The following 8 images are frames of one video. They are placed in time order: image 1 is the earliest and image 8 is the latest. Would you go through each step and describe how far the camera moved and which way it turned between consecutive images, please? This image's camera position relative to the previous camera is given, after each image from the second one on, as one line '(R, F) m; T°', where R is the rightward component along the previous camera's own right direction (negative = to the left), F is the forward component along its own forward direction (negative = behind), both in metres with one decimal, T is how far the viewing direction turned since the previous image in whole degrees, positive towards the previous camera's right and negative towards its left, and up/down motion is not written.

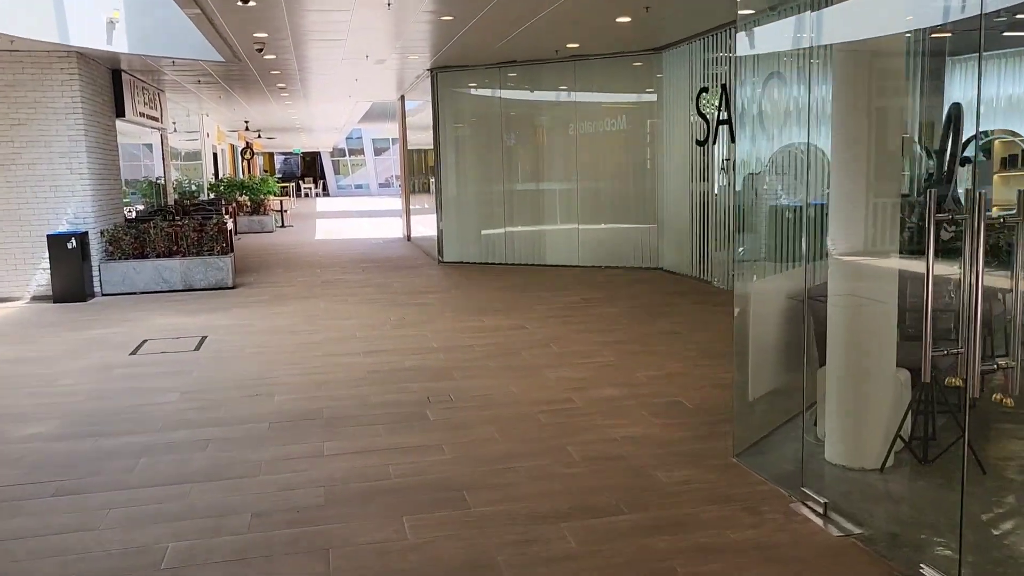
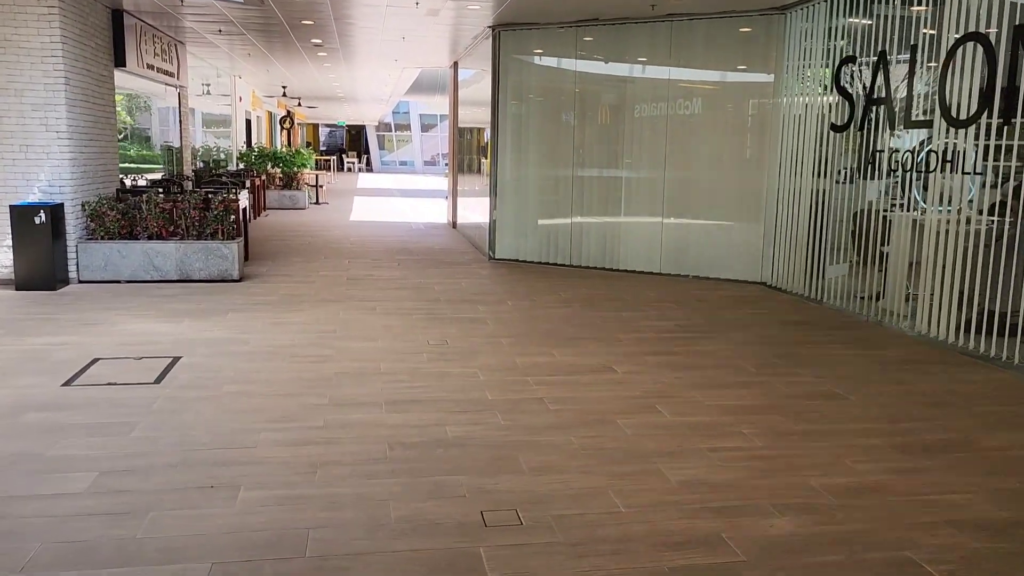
(-0.3, +1.8) m; -3°
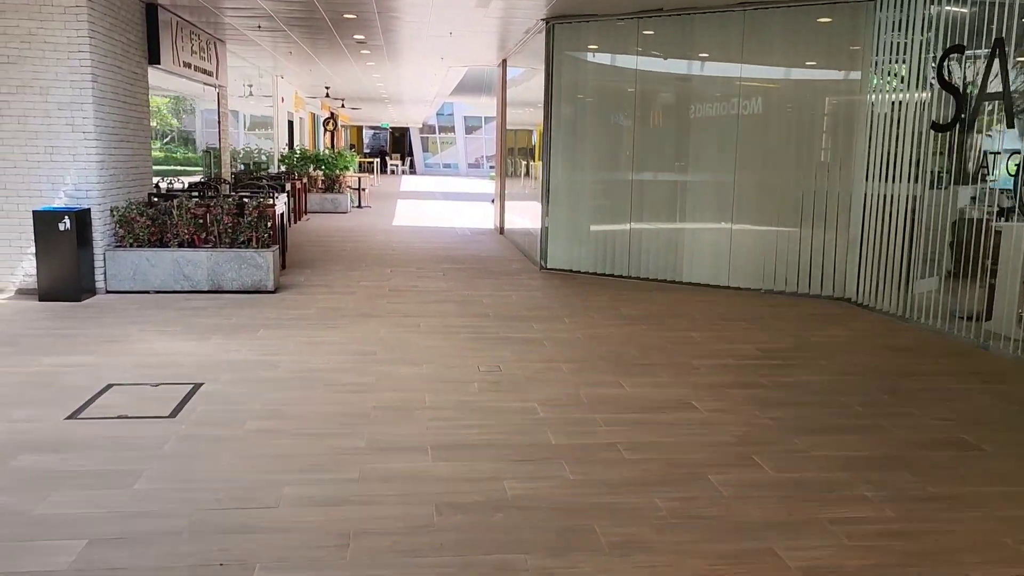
(-0.1, +0.6) m; -3°
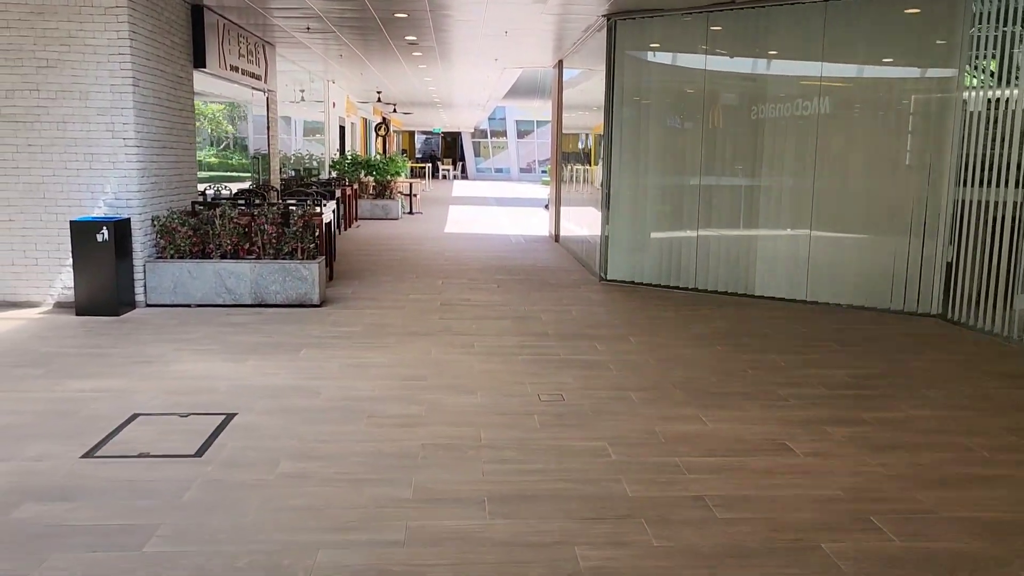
(-0.1, +0.5) m; -4°
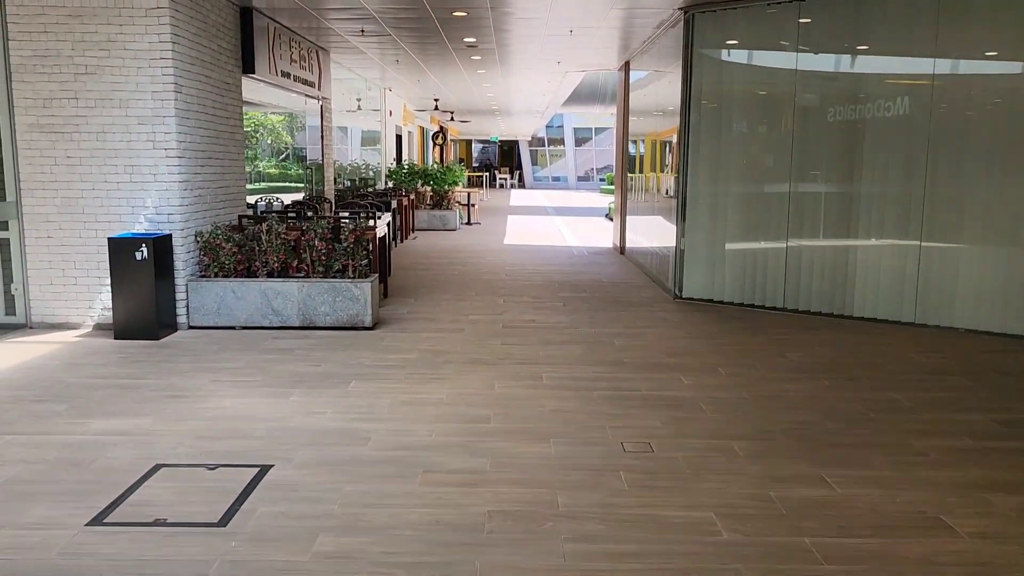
(-0.1, +0.6) m; -4°
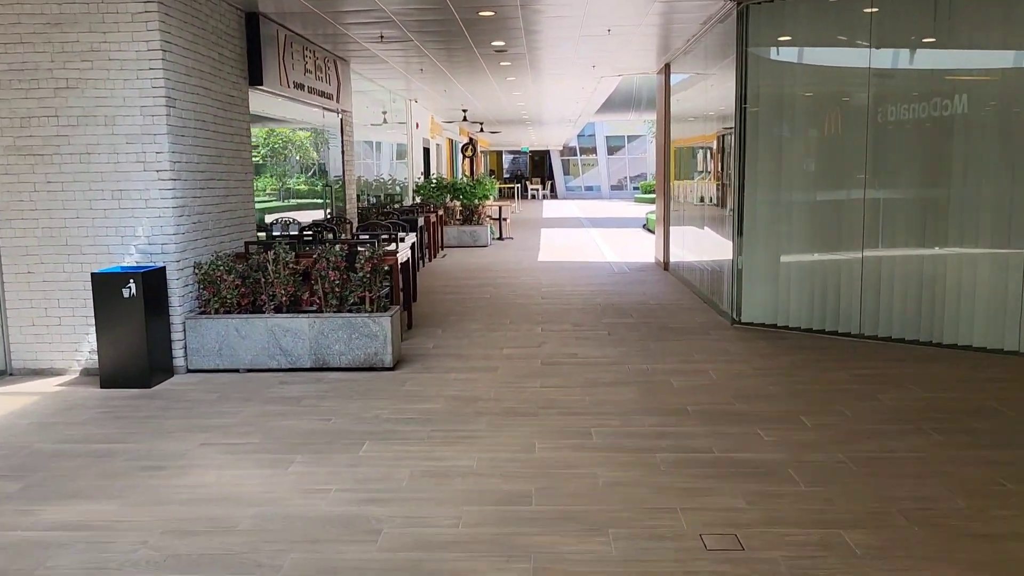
(0.0, +0.8) m; -2°
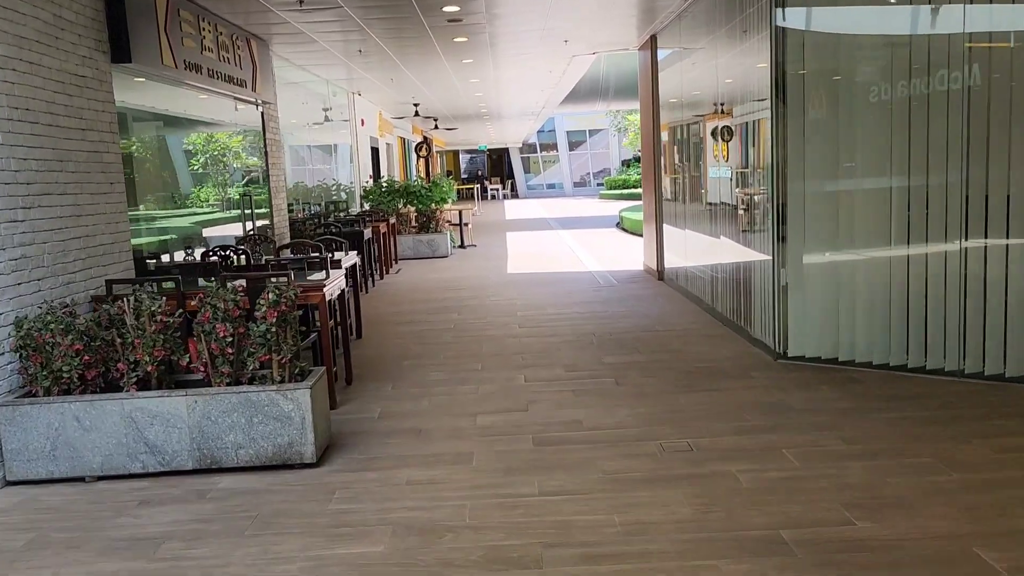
(-0.1, +1.7) m; +3°
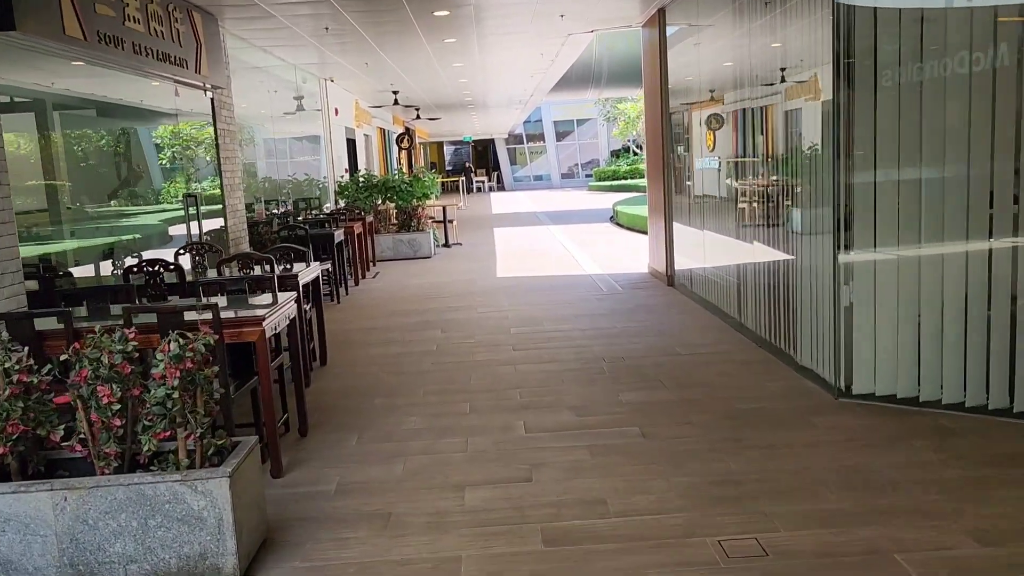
(0.0, +1.0) m; +1°
